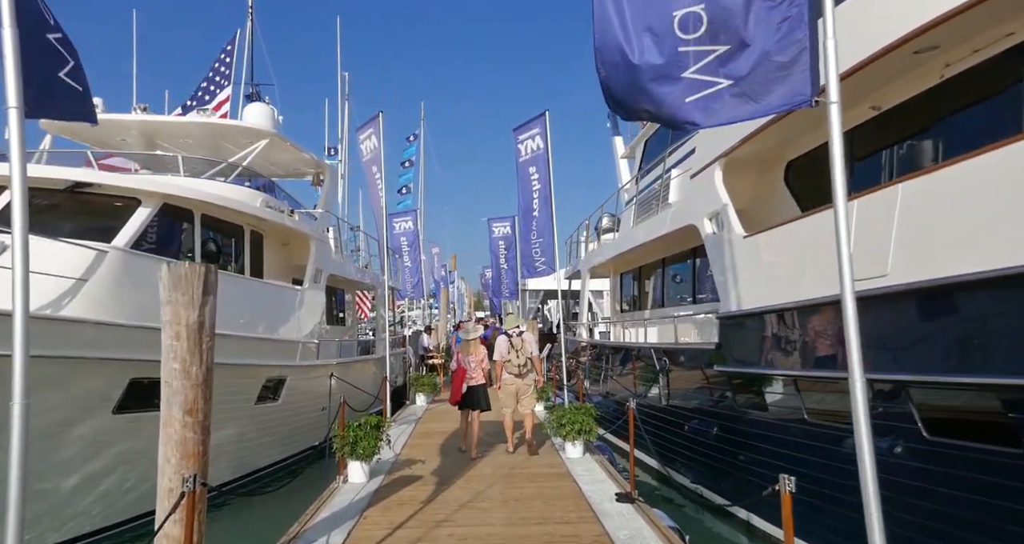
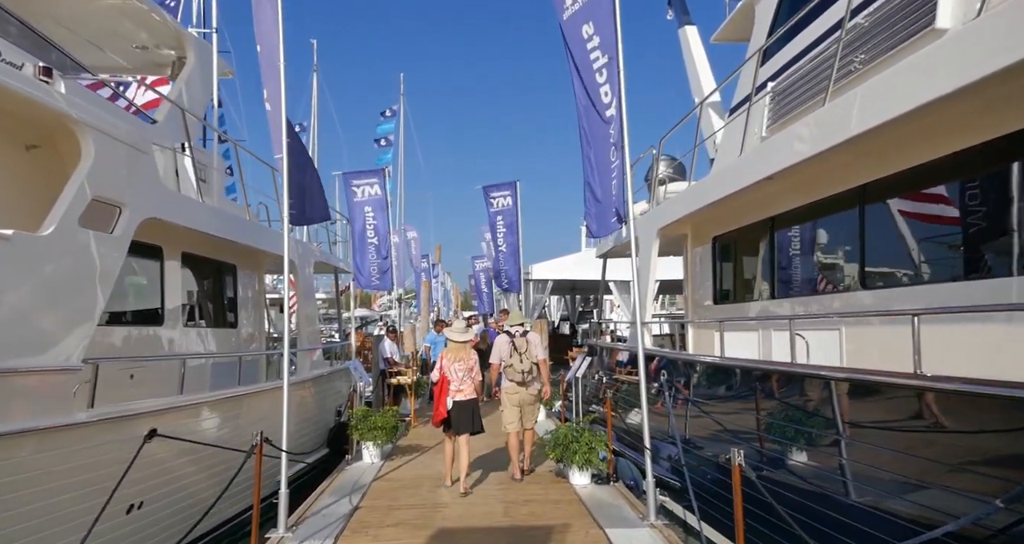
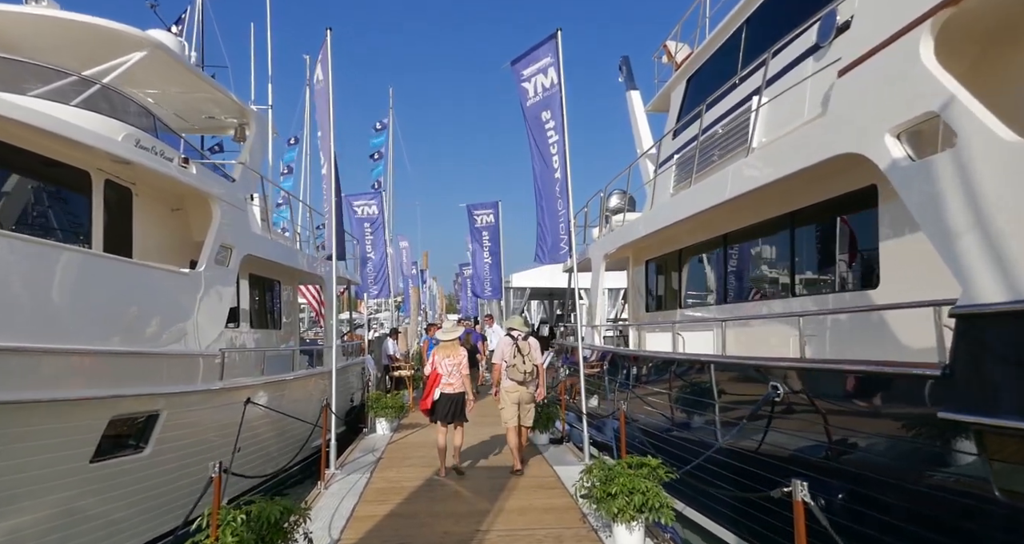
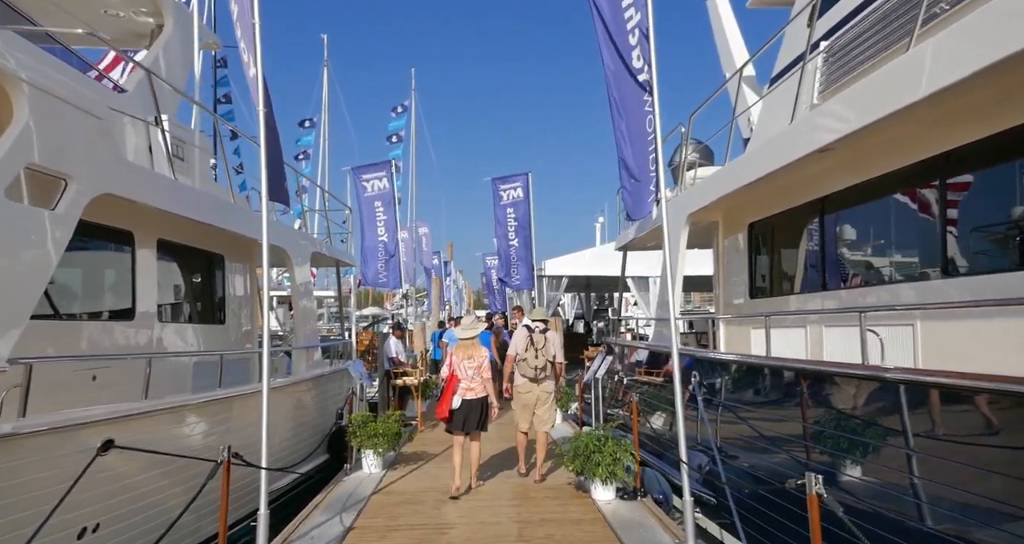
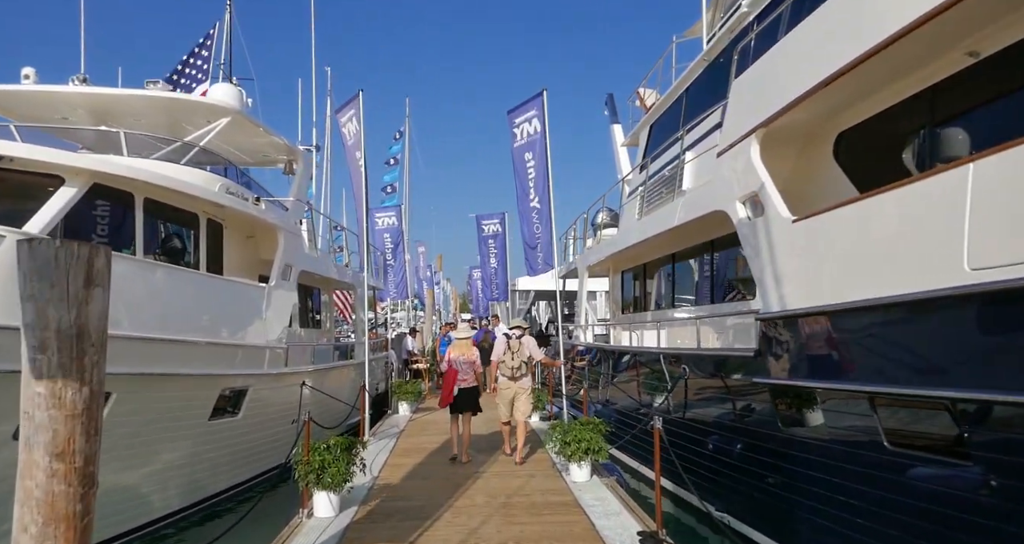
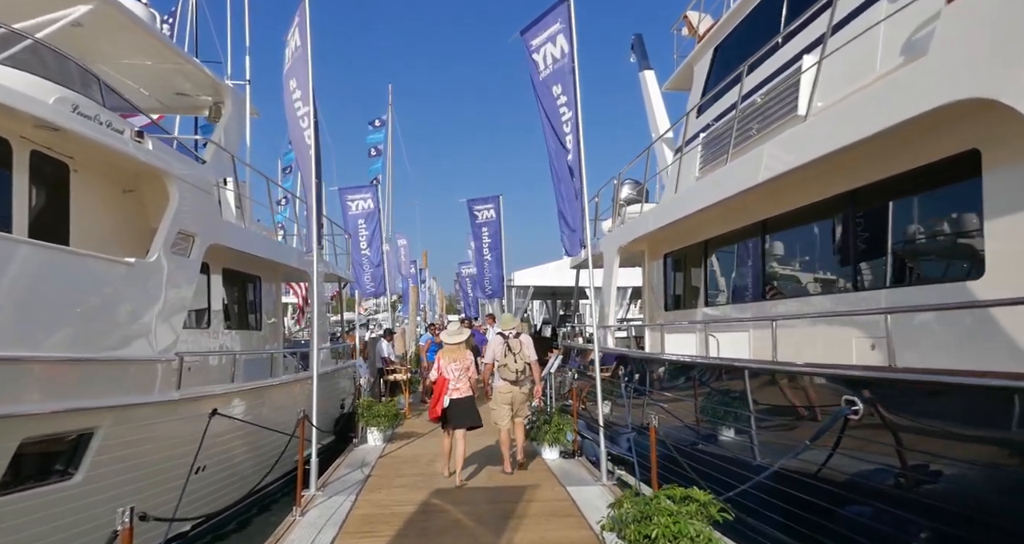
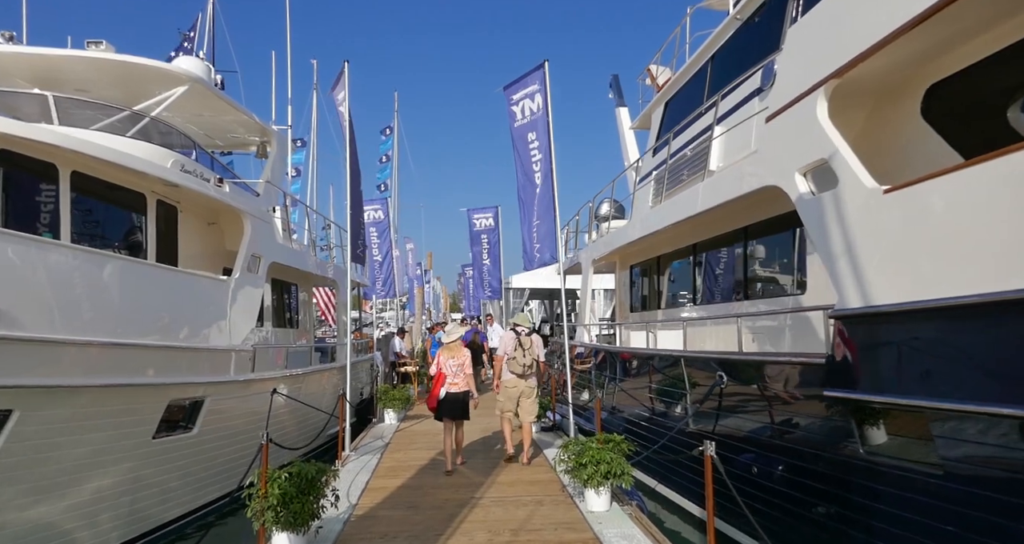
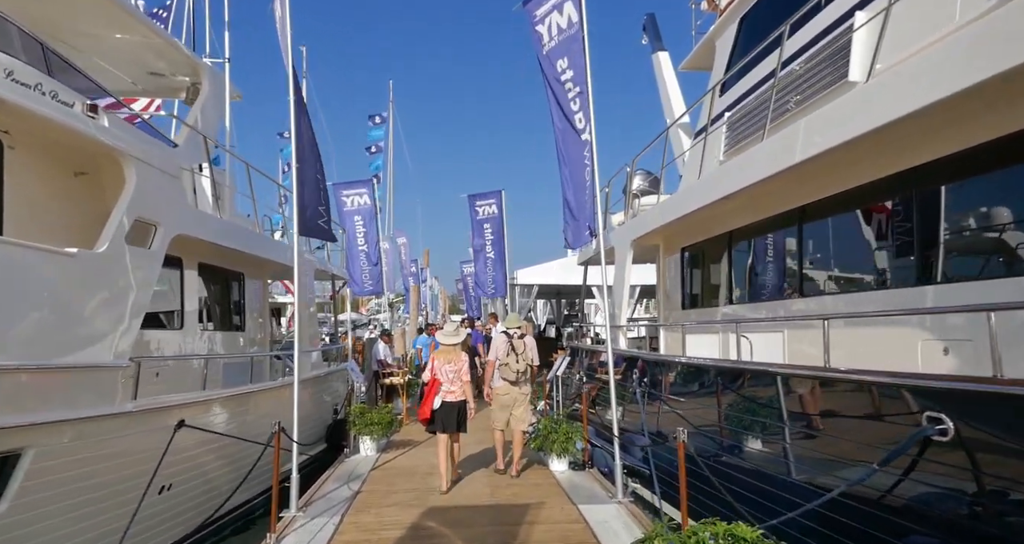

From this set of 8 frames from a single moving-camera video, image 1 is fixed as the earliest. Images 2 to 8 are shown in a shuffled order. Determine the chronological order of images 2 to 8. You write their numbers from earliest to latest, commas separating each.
5, 7, 3, 6, 8, 2, 4
